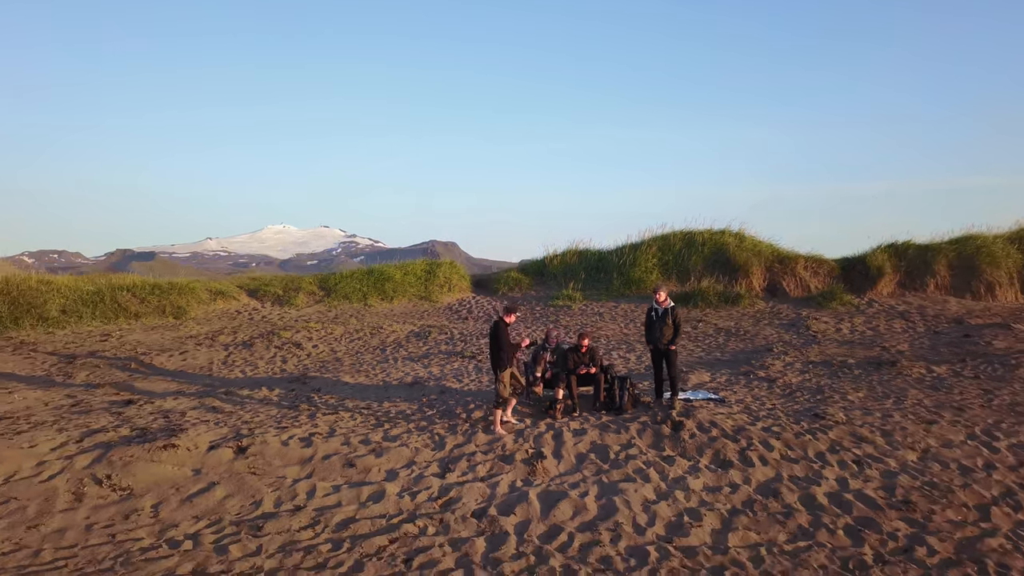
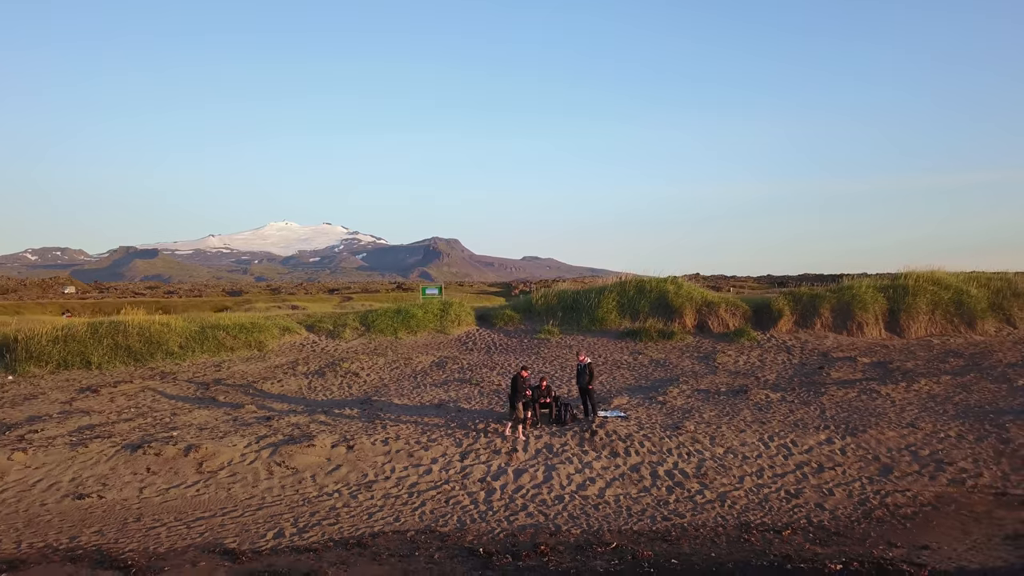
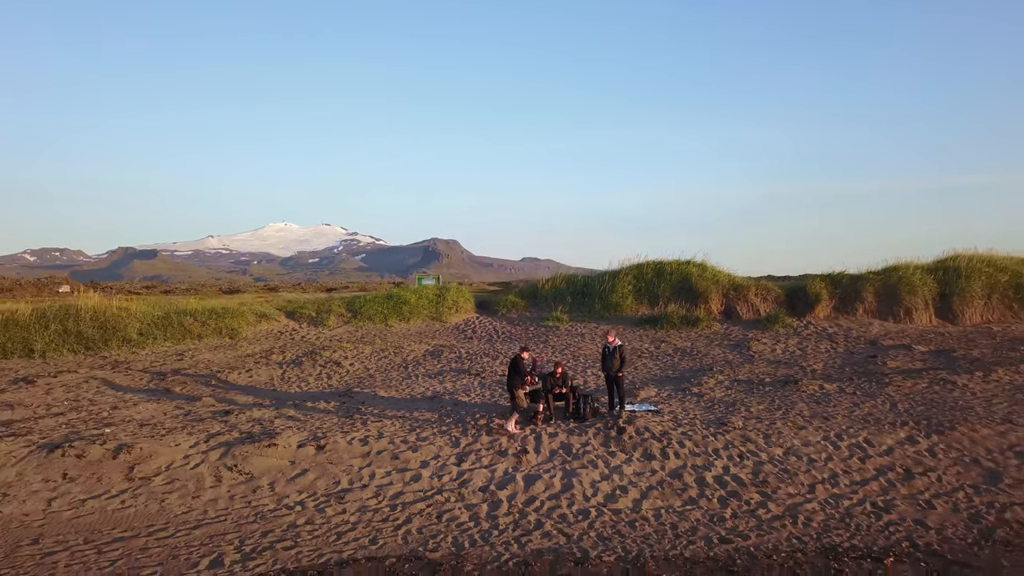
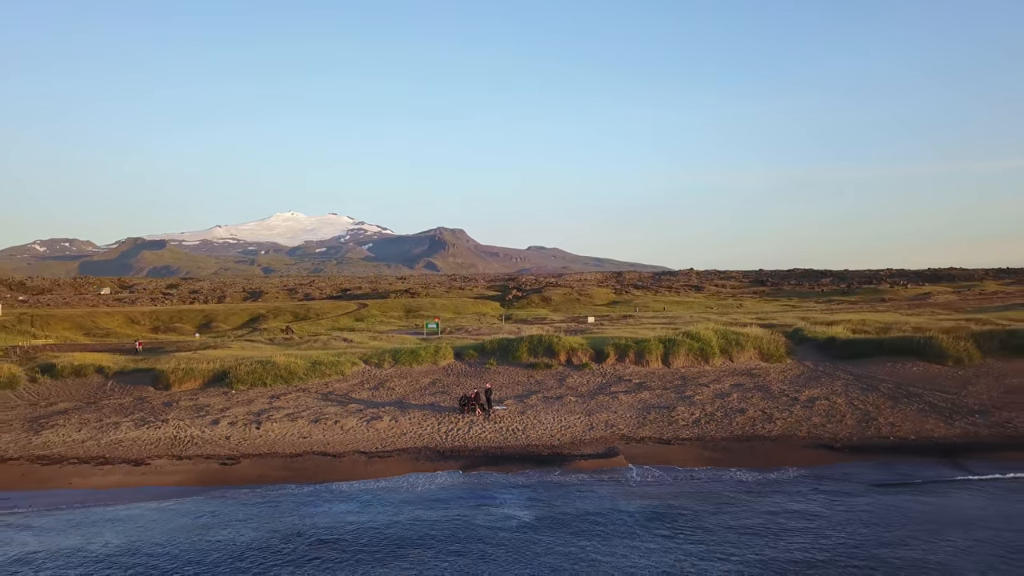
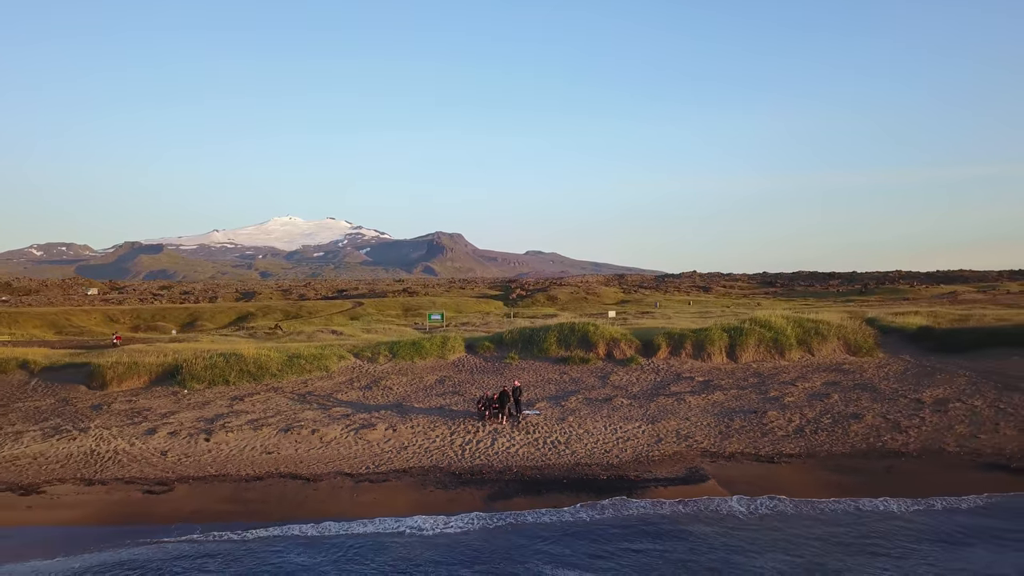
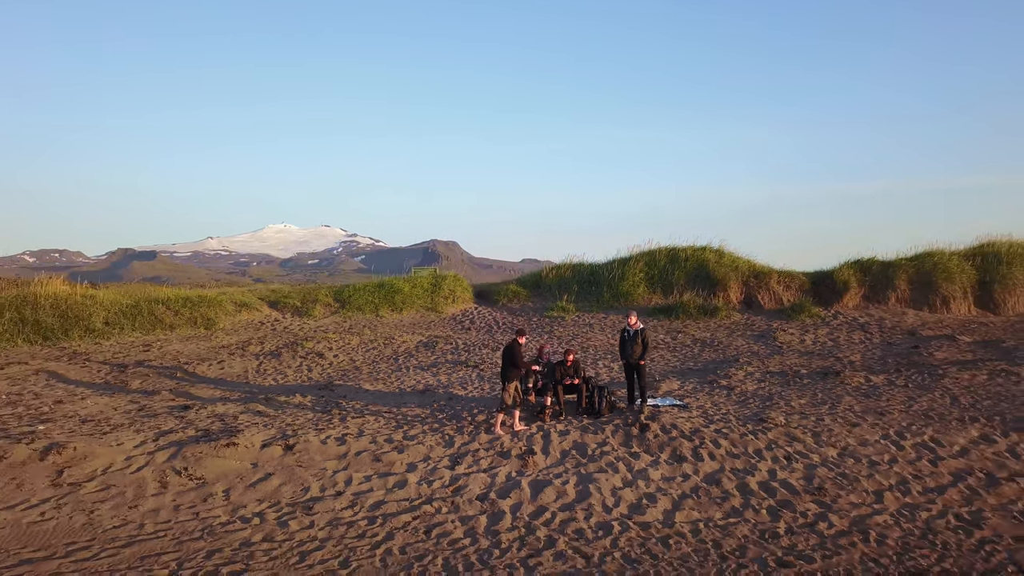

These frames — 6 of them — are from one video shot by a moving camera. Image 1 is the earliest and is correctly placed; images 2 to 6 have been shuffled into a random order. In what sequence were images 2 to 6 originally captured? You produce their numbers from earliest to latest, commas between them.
6, 3, 2, 5, 4
